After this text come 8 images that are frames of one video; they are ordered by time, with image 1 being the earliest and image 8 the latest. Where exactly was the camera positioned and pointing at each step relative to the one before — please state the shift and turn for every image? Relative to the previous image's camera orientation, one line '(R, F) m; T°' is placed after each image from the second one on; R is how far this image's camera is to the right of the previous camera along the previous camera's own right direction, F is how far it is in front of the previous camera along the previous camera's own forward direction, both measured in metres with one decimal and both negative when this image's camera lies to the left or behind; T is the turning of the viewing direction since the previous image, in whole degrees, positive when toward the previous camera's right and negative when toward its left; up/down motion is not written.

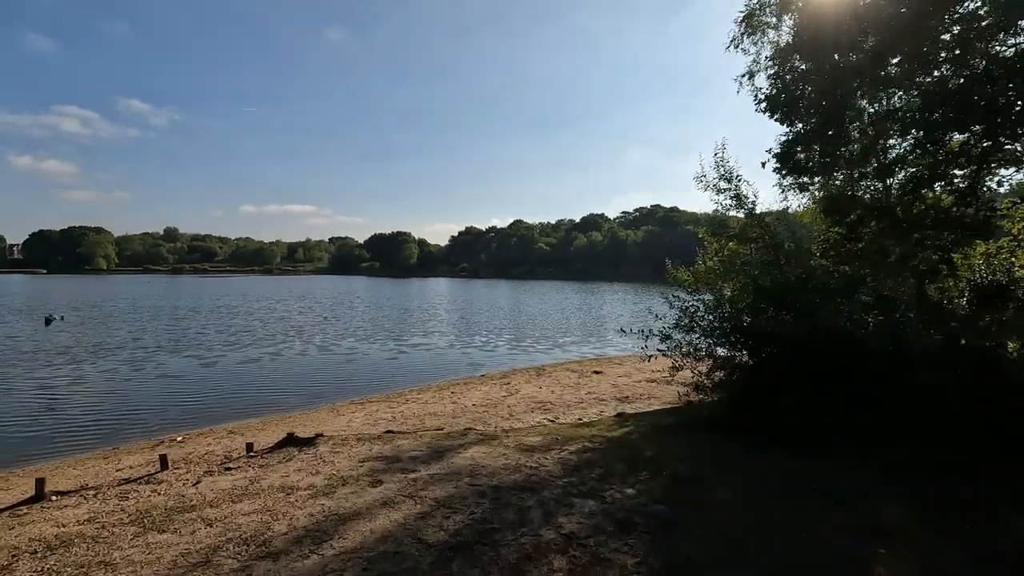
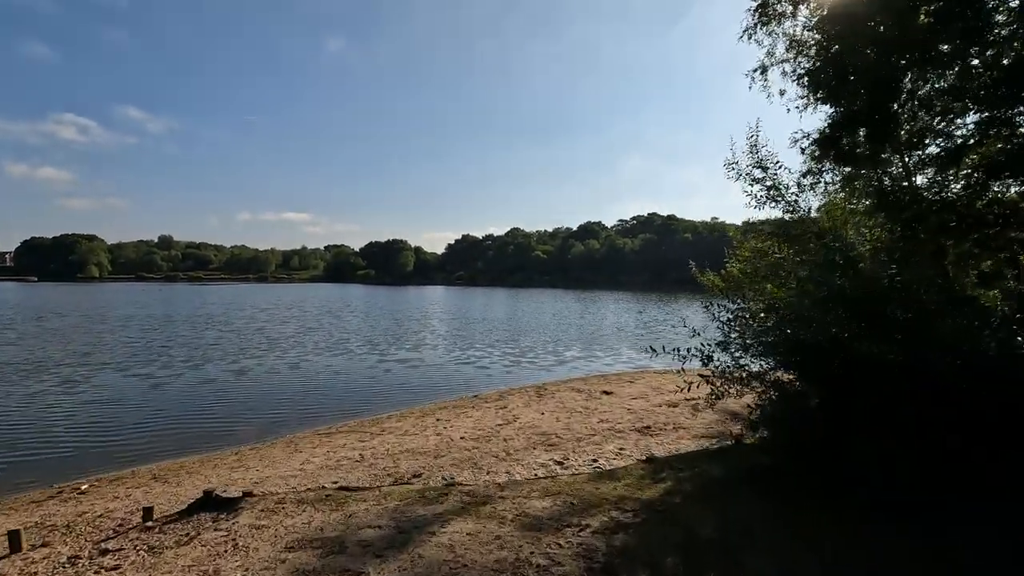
(0.0, +2.5) m; 0°
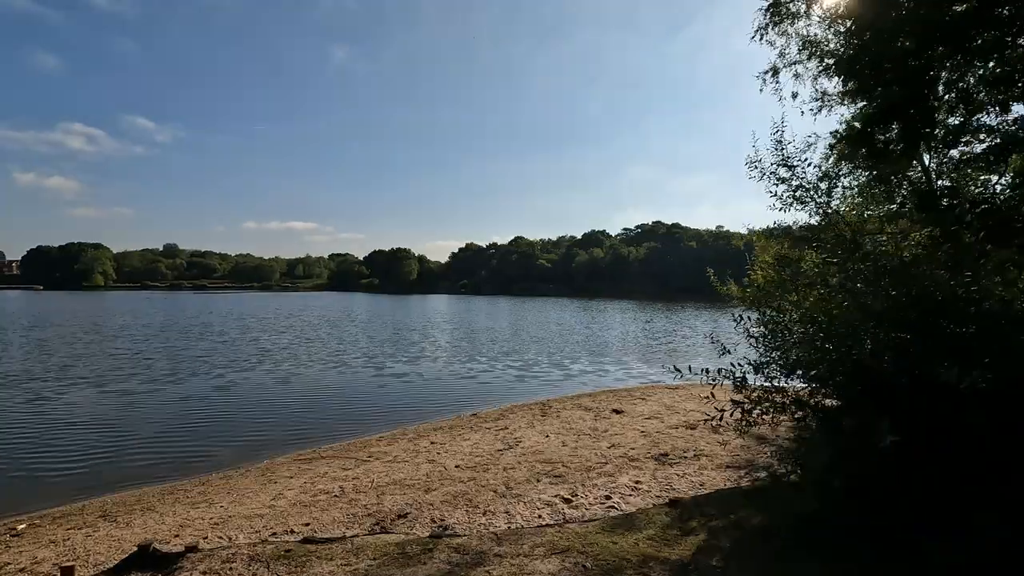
(+0.1, +1.2) m; 0°
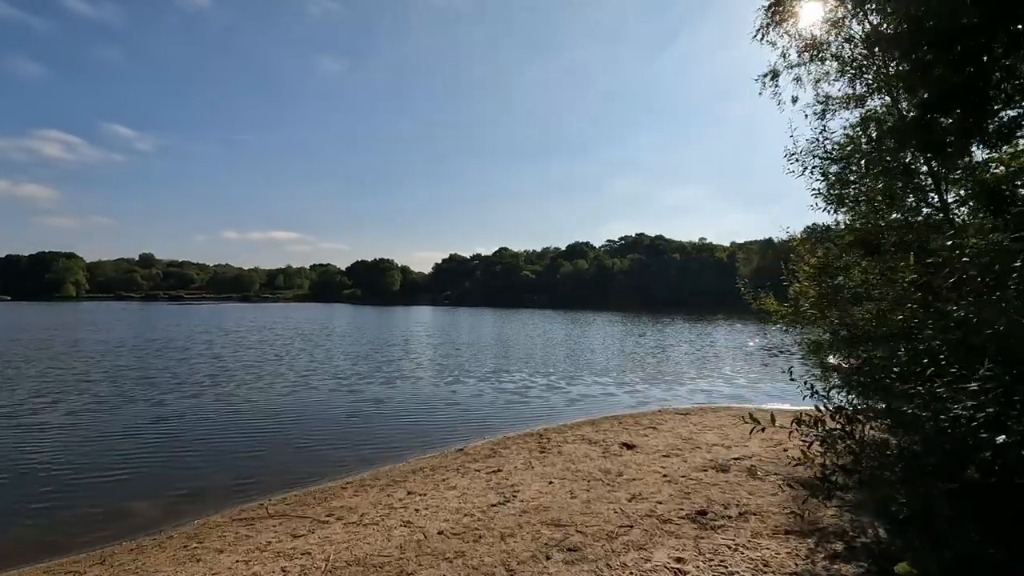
(-0.2, +2.2) m; +2°
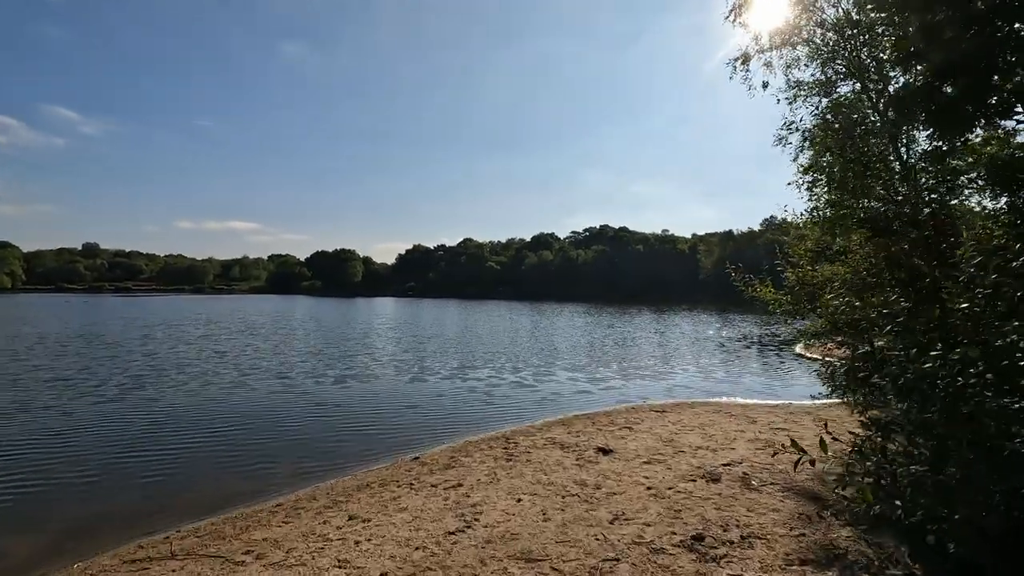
(+0.1, +1.5) m; +4°
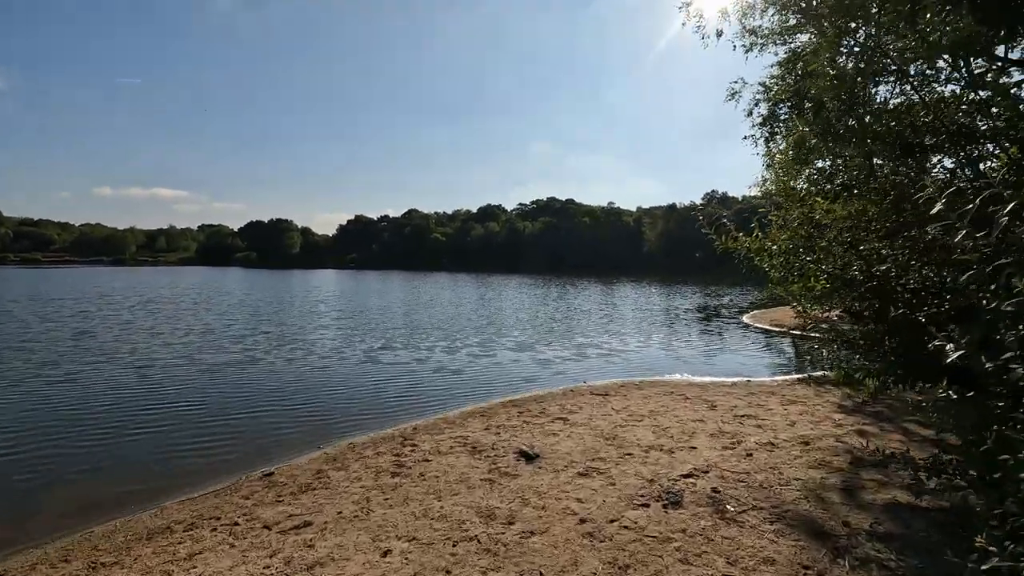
(+0.9, +3.1) m; +6°
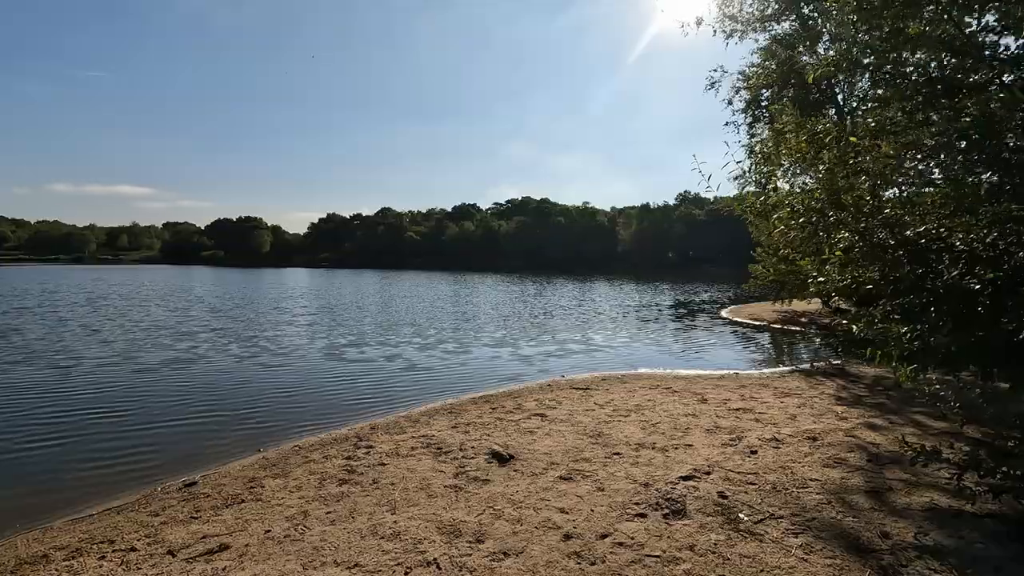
(+0.1, +1.2) m; +3°
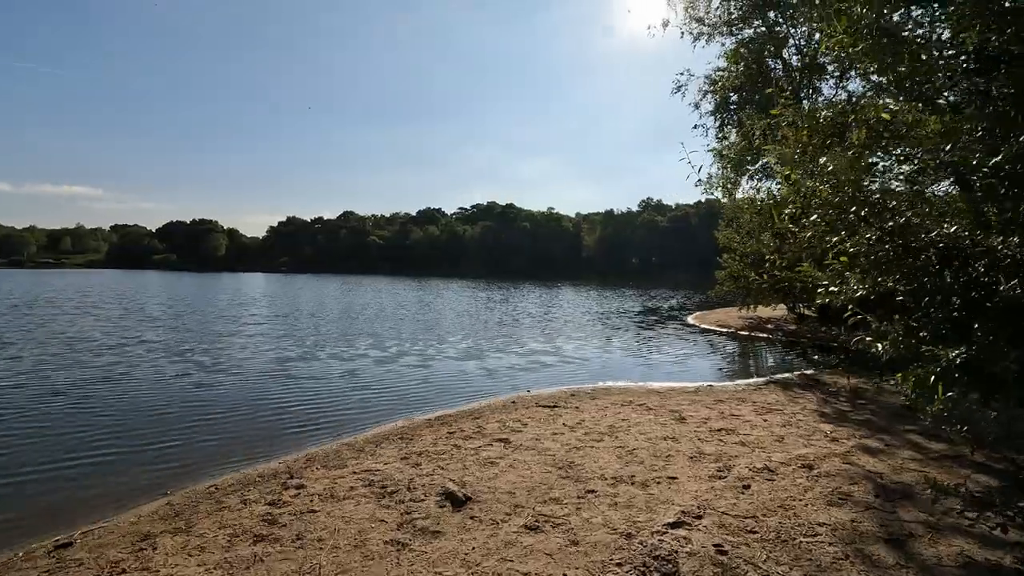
(+0.1, +1.1) m; +4°
